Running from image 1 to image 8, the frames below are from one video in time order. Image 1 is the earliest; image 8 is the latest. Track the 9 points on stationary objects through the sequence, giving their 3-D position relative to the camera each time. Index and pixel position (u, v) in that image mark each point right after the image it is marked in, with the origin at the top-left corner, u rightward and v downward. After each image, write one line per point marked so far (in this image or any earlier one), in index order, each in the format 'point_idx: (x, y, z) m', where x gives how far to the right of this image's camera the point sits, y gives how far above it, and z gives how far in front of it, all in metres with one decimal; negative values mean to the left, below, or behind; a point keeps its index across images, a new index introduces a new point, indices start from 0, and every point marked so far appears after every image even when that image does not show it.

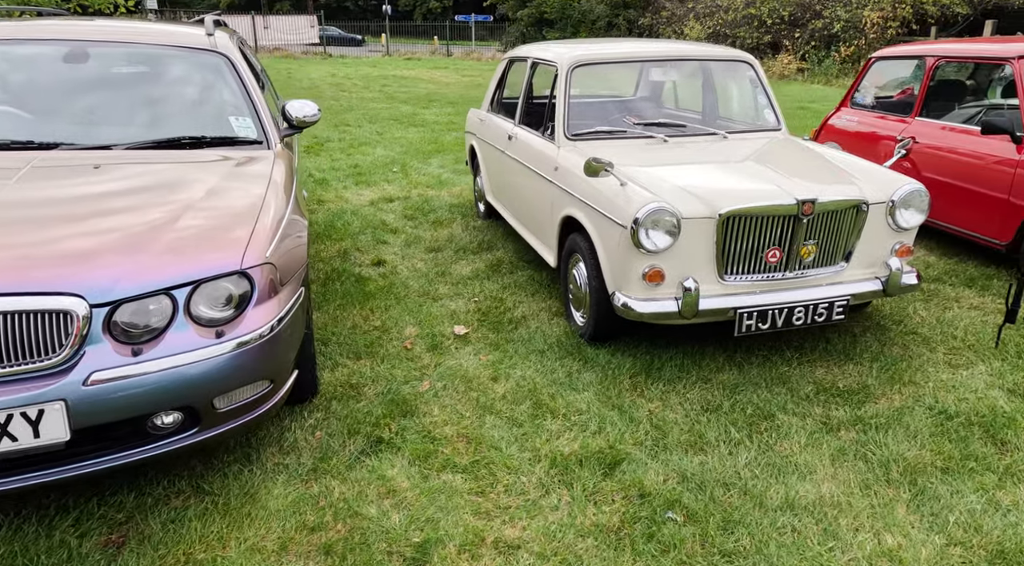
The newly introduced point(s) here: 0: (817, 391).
0: (+1.4, -0.5, +3.3) m
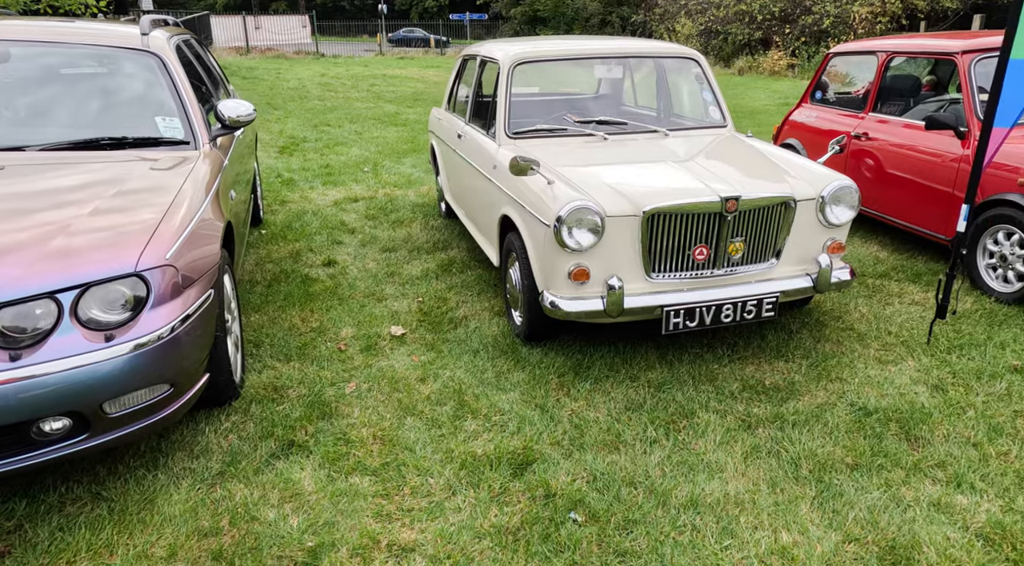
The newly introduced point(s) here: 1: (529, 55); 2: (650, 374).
0: (+1.1, -0.5, +3.3) m
1: (+0.1, +1.5, +4.6) m
2: (+0.7, -0.4, +3.5) m
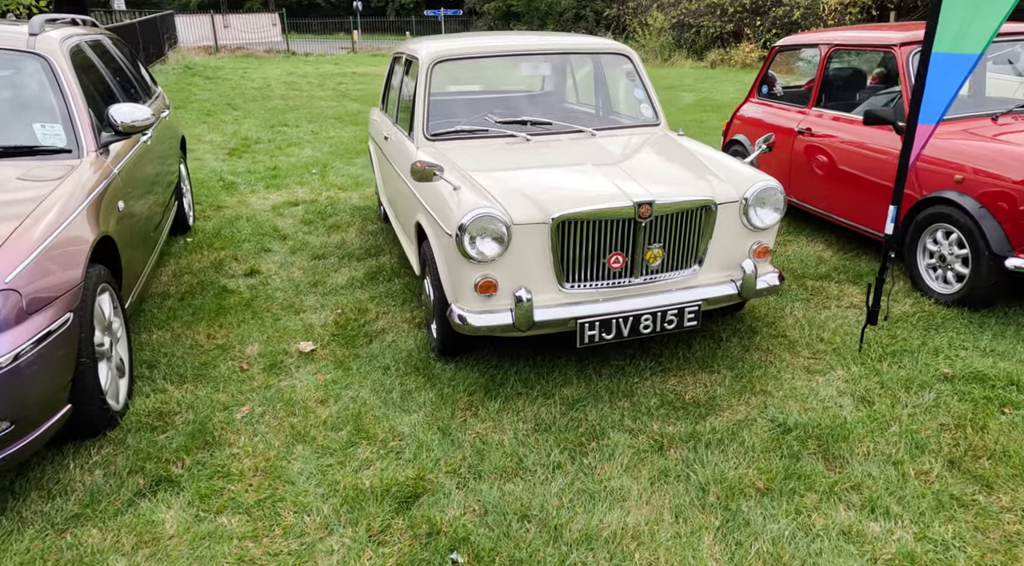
0: (+0.7, -0.5, +3.1) m
1: (-0.4, +1.4, +4.4) m
2: (+0.2, -0.5, +3.3) m
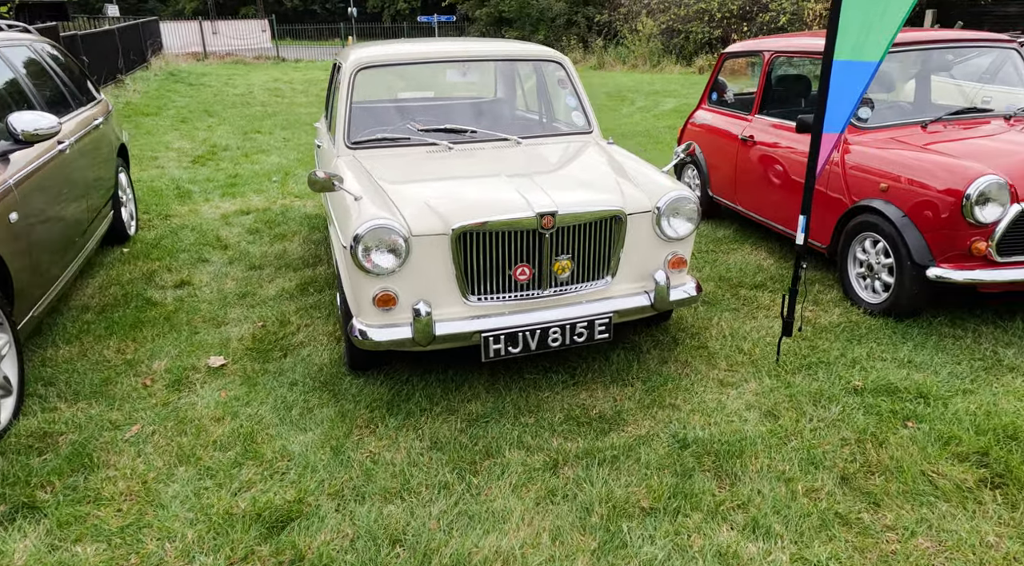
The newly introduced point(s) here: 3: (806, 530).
0: (+0.2, -0.6, +3.1) m
1: (-0.8, +1.4, +4.3) m
2: (-0.2, -0.6, +3.2) m
3: (+1.0, -0.8, +2.3) m
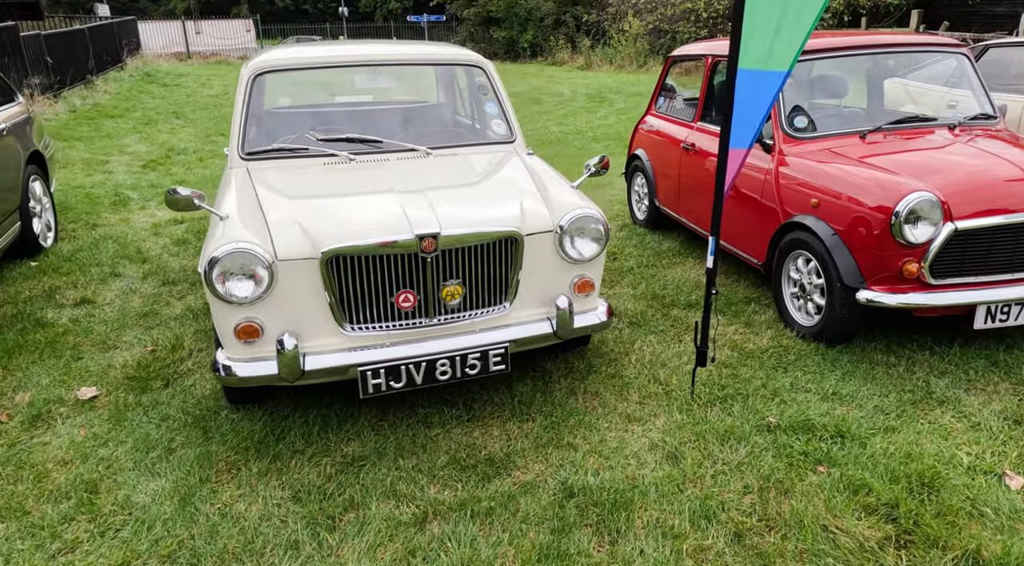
0: (-0.2, -0.7, +2.8) m
1: (-1.3, +1.2, +4.0) m
2: (-0.7, -0.7, +2.9) m
3: (+0.5, -0.9, +2.1) m
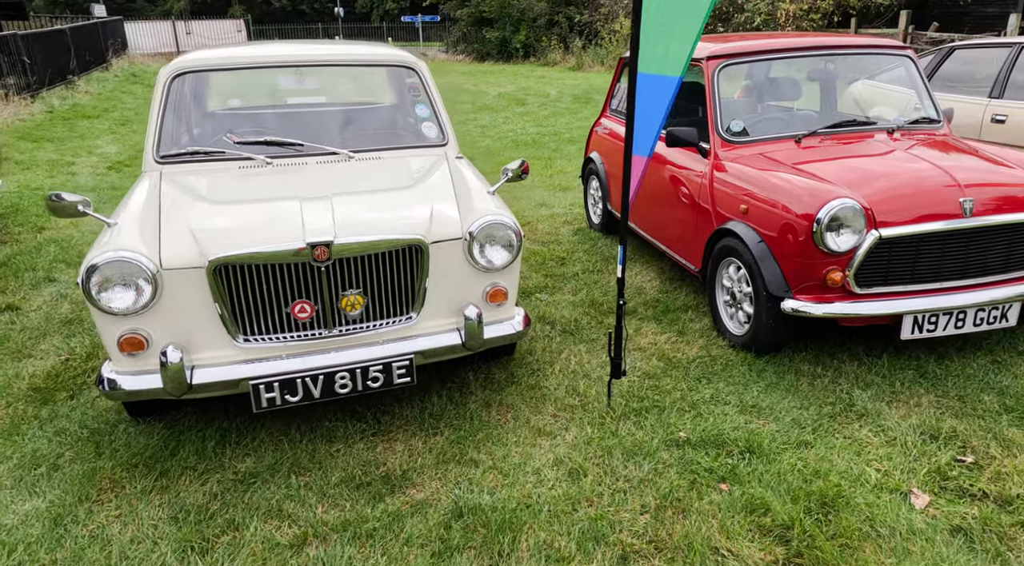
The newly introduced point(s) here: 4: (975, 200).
0: (-0.6, -0.7, +2.7) m
1: (-1.7, +1.2, +3.9) m
2: (-1.1, -0.7, +2.8) m
3: (+0.1, -1.0, +2.0) m
4: (+2.1, +0.4, +3.2) m
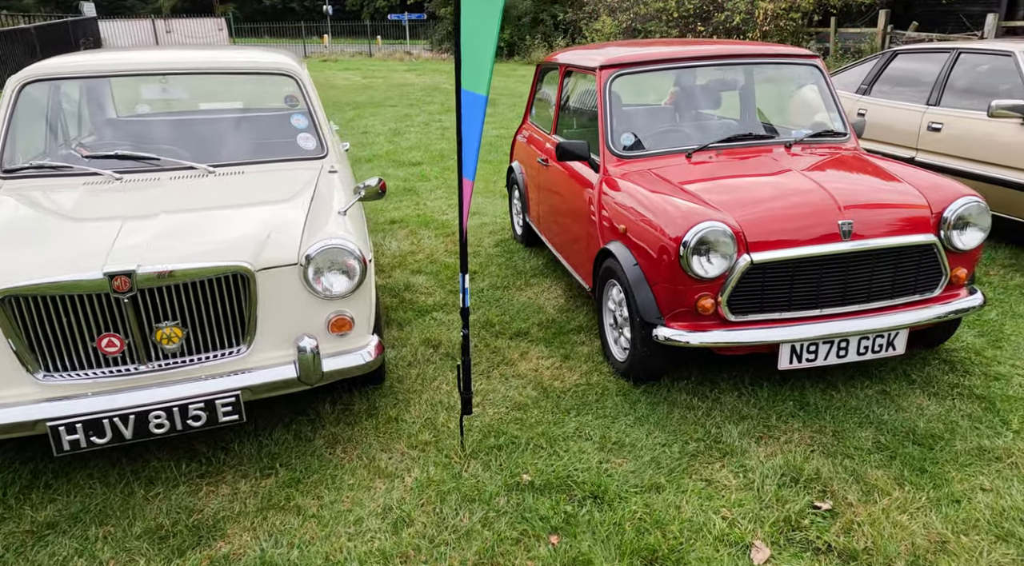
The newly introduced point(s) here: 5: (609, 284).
0: (-1.3, -0.9, +2.4) m
1: (-2.4, +1.1, +3.7) m
2: (-1.7, -0.8, +2.5) m
3: (-0.5, -1.1, +1.7) m
4: (+1.5, +0.3, +3.0) m
5: (+0.5, 0.0, +3.6) m
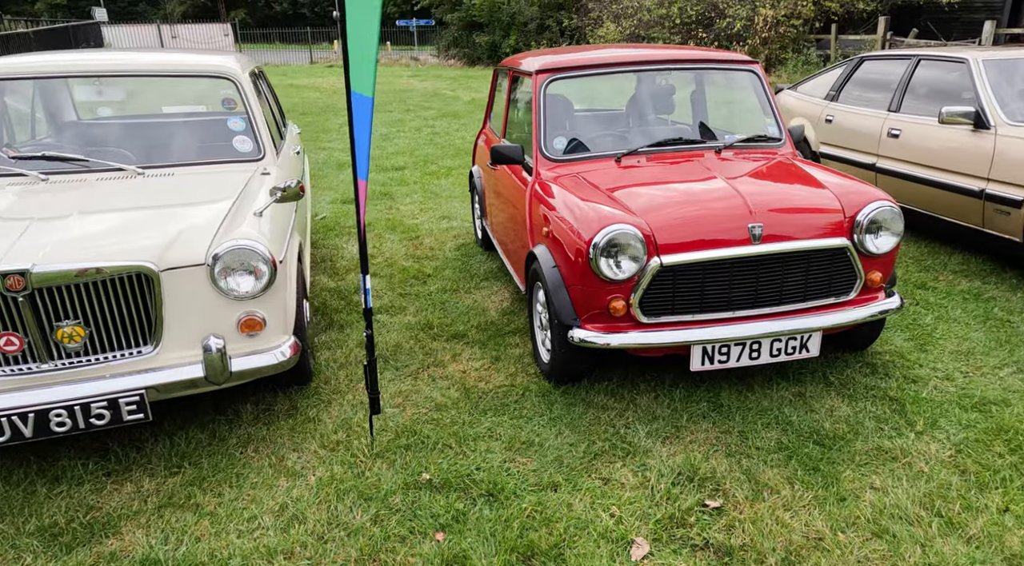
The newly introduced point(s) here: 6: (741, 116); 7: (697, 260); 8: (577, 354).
0: (-1.6, -0.9, +2.5) m
1: (-2.7, +1.1, +3.7) m
2: (-2.1, -0.8, +2.6) m
3: (-0.9, -1.1, +1.8) m
4: (+1.1, +0.3, +3.1) m
5: (+0.1, 0.0, +3.6) m
6: (+1.4, +1.0, +4.2) m
7: (+0.8, +0.1, +3.0) m
8: (+0.3, -0.3, +3.3) m
